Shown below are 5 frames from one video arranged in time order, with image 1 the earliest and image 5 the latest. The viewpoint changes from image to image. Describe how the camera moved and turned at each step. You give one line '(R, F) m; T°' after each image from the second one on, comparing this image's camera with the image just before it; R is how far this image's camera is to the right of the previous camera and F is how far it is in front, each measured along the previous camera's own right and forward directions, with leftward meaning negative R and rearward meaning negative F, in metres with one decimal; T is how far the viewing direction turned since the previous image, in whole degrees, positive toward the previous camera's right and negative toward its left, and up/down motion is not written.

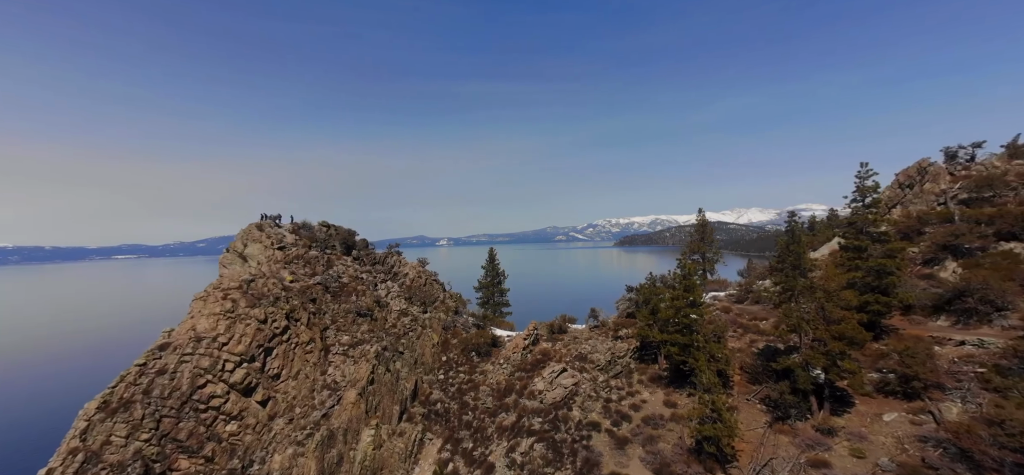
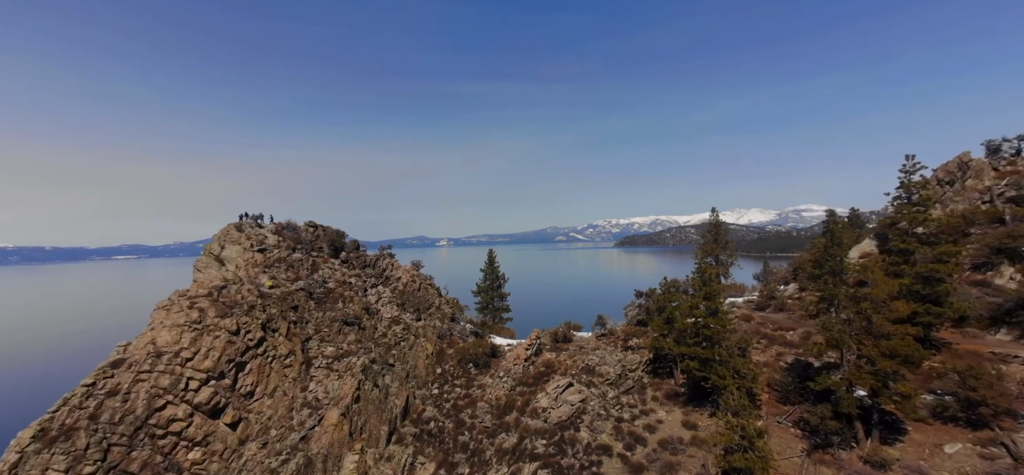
(-0.1, +3.1) m; 0°
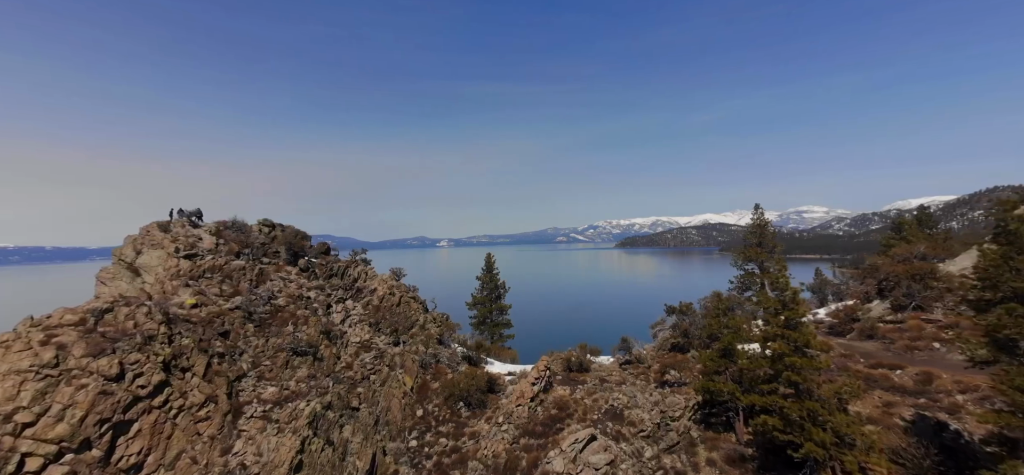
(-0.2, +8.1) m; 0°
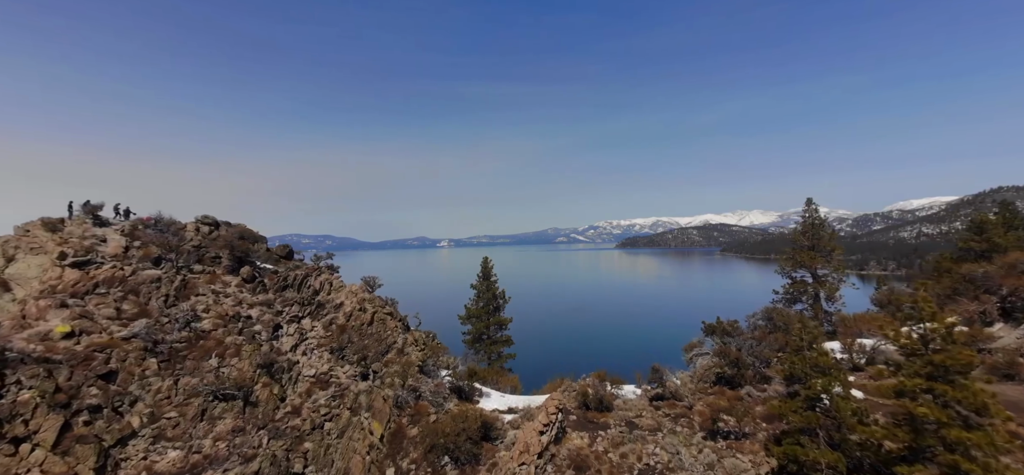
(-0.1, +6.9) m; 0°
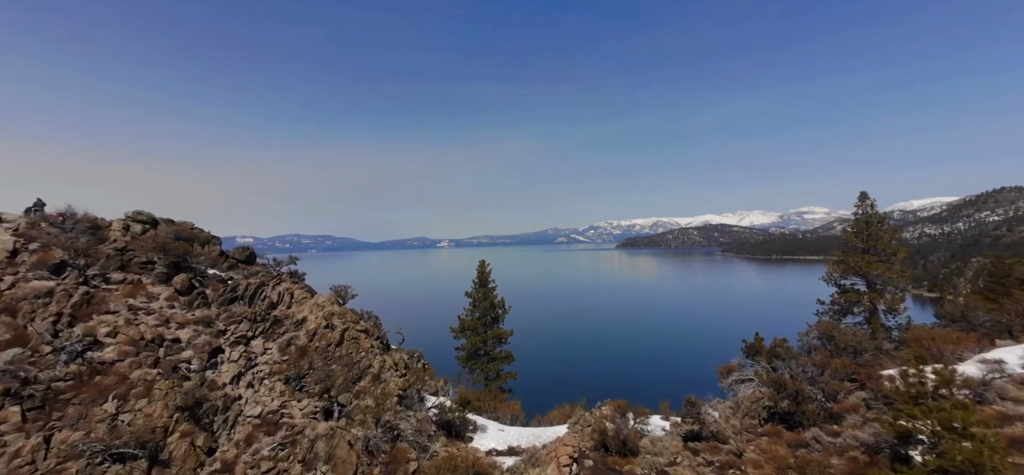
(-0.1, +5.0) m; 0°
